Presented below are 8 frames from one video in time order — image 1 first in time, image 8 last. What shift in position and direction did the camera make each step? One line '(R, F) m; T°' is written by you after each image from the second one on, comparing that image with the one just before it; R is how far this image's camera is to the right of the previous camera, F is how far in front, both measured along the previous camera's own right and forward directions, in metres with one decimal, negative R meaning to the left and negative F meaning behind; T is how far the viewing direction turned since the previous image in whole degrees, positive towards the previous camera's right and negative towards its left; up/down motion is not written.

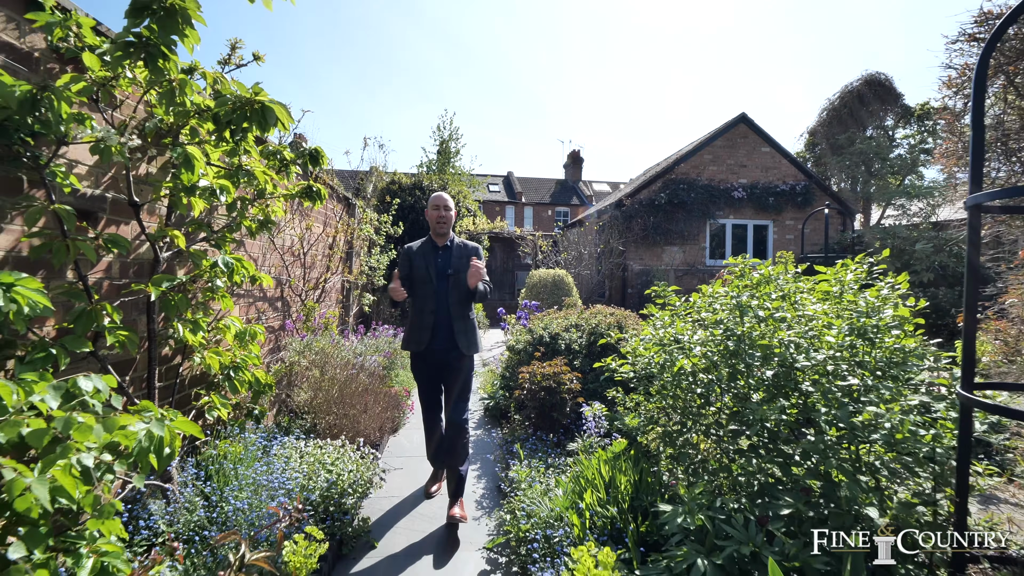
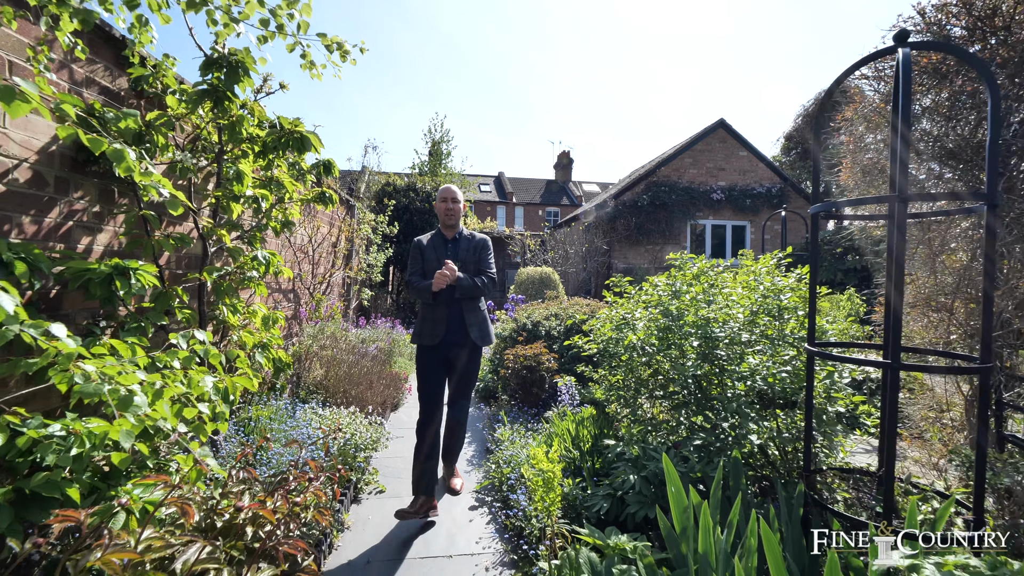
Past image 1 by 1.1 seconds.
(0.0, -0.5) m; +1°
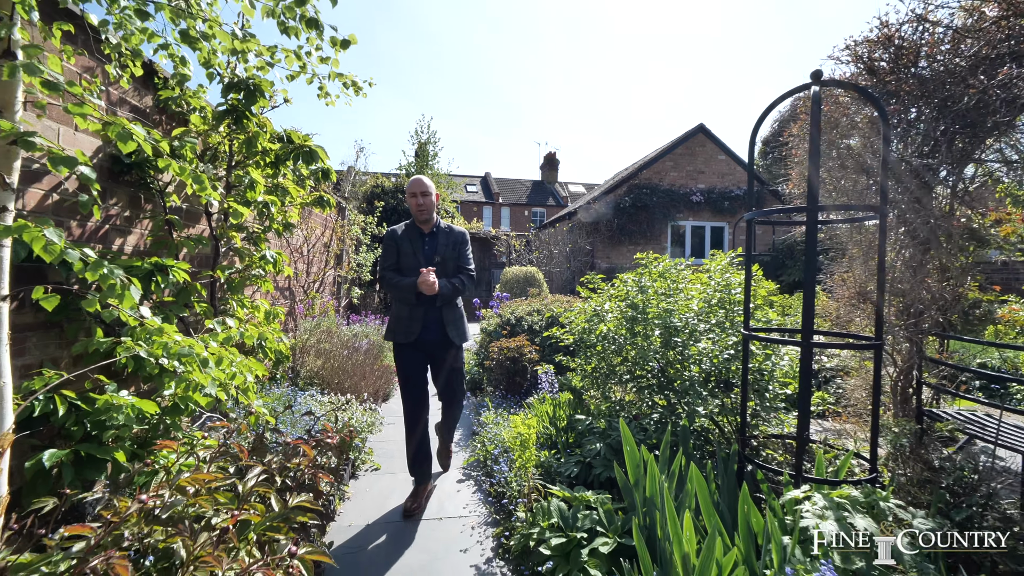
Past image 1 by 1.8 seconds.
(0.0, -0.3) m; +2°
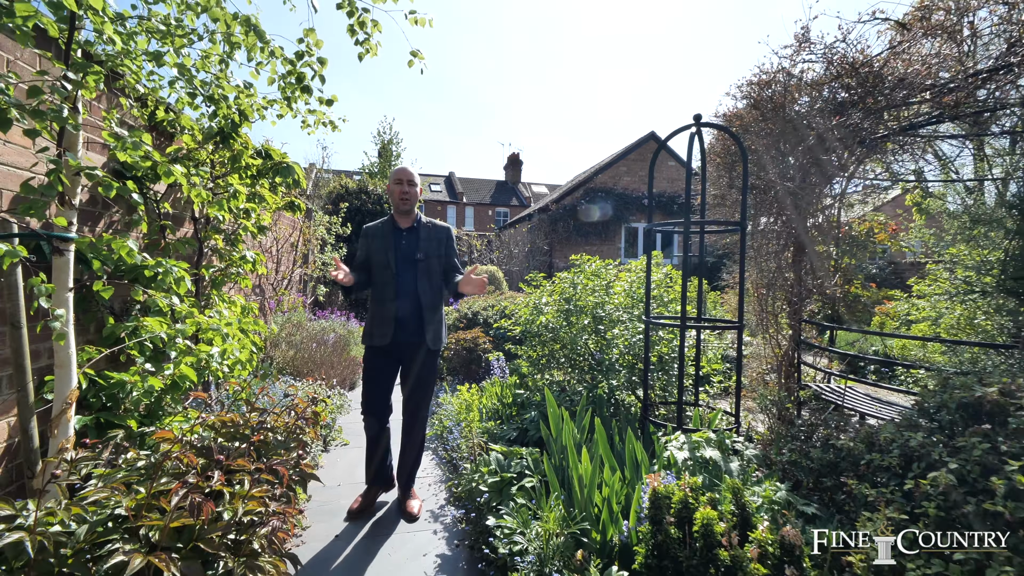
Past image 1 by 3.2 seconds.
(+0.1, -0.5) m; +4°
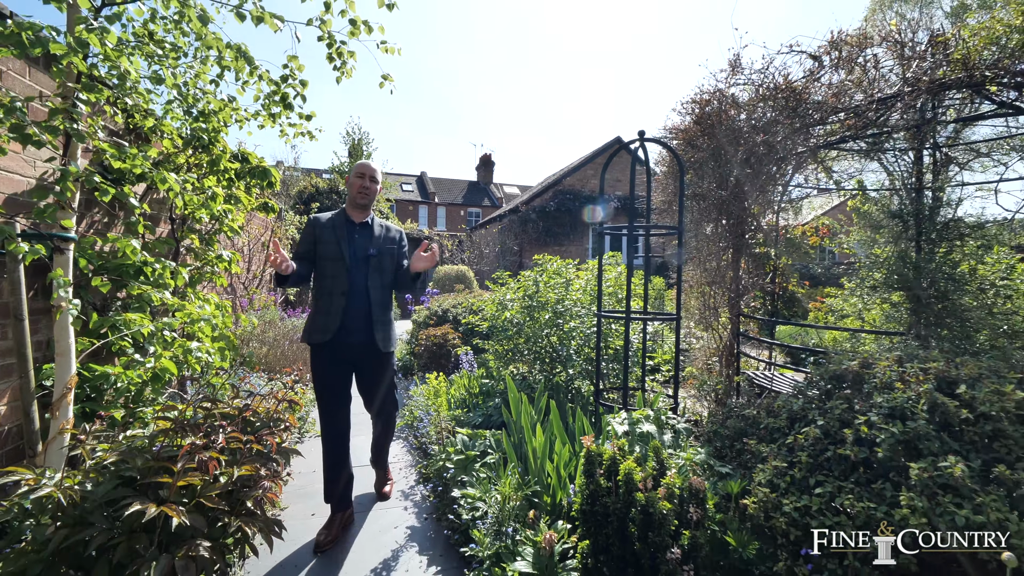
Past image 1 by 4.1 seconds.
(+0.1, -0.3) m; +3°
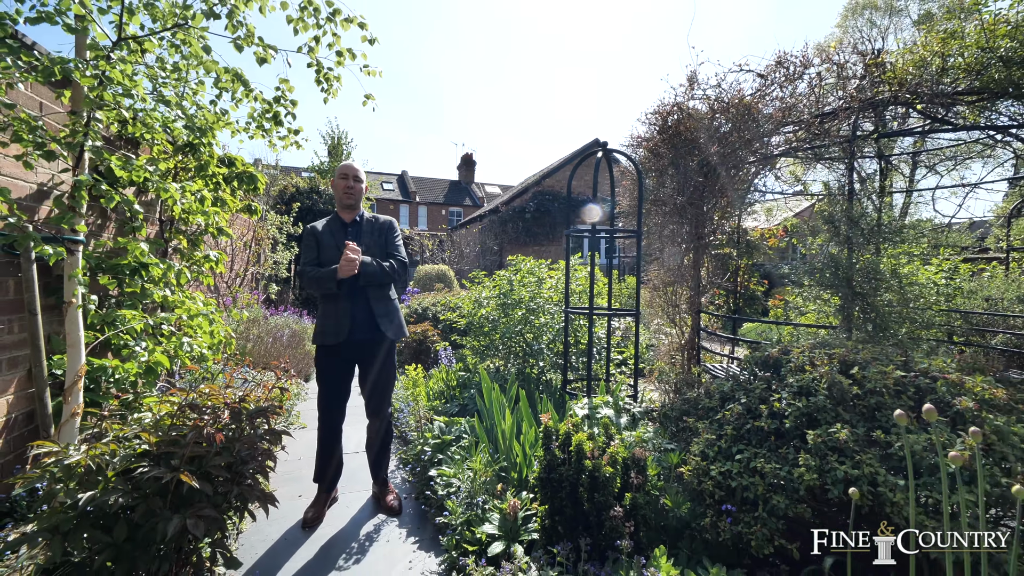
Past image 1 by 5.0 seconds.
(+0.1, -0.2) m; +2°
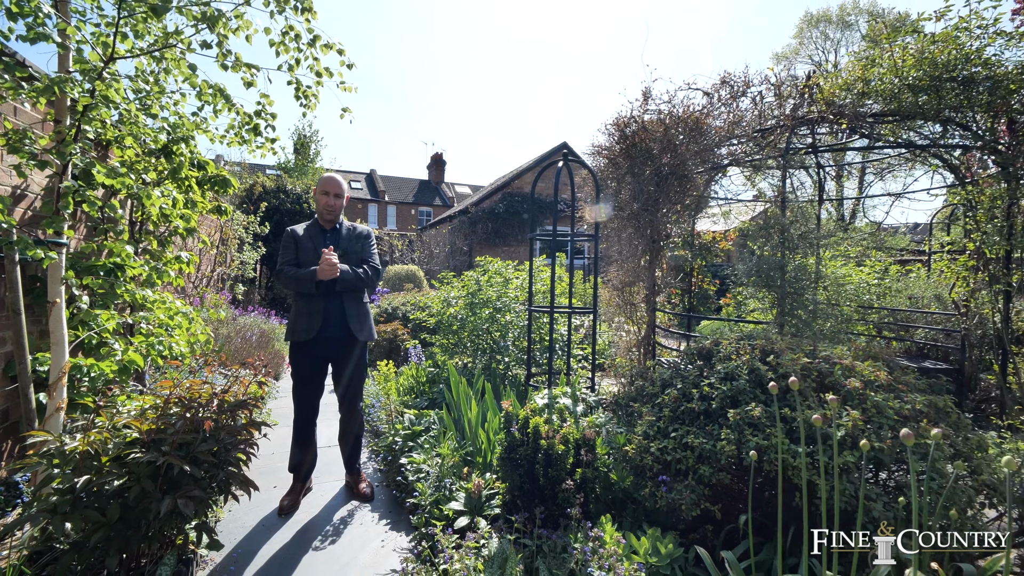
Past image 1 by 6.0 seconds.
(0.0, -0.2) m; +4°
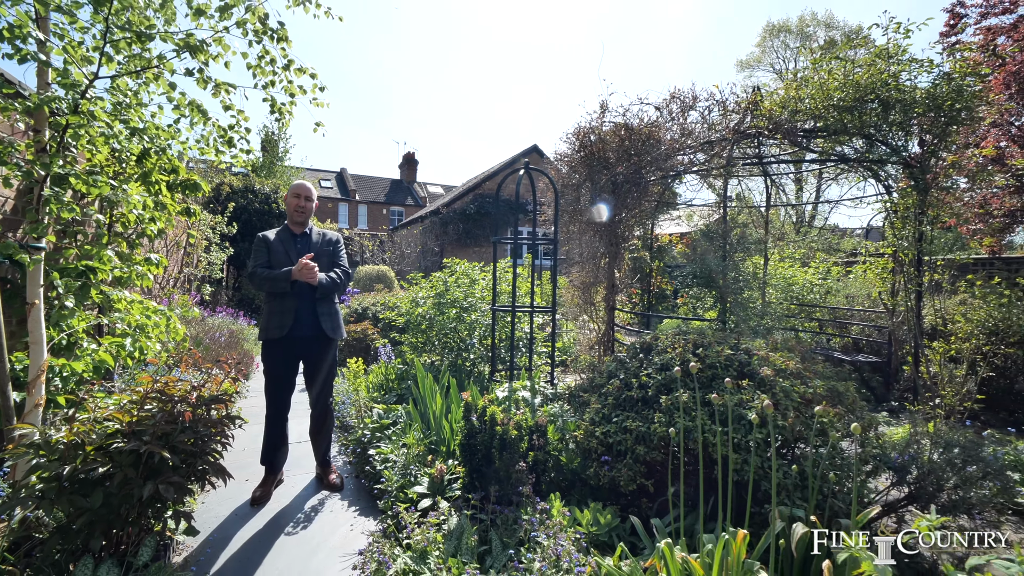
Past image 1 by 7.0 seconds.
(+0.1, -0.2) m; +3°
